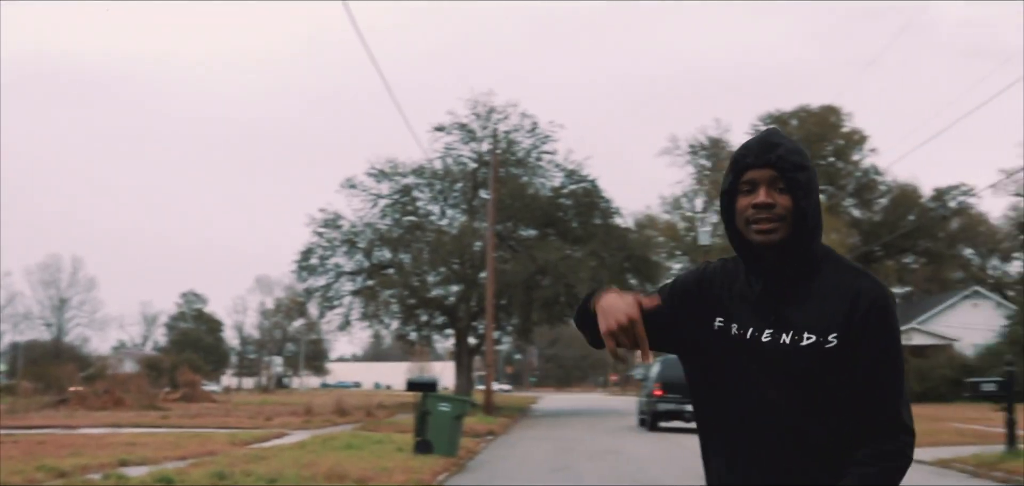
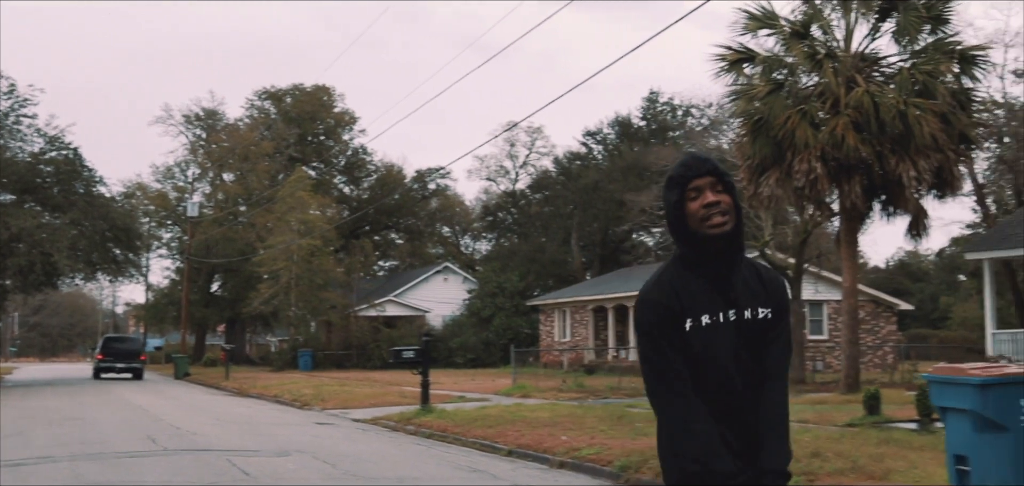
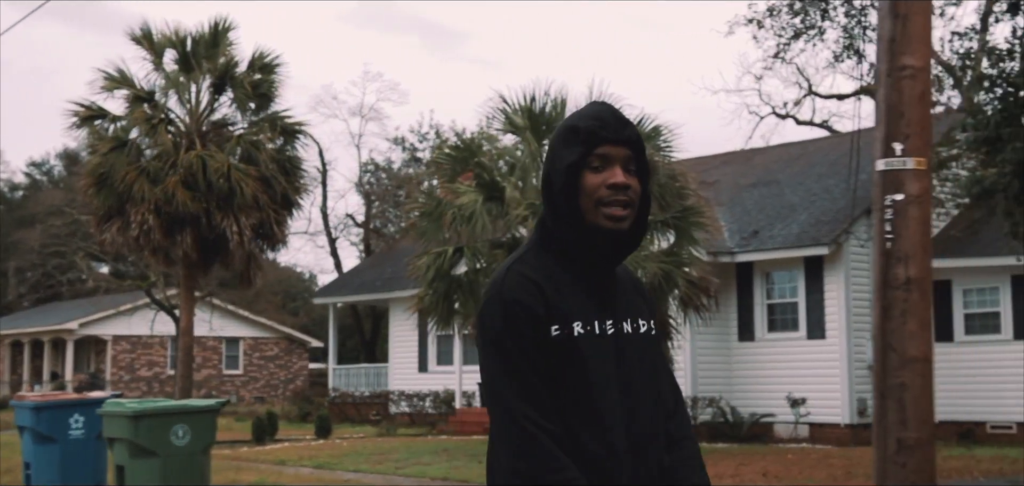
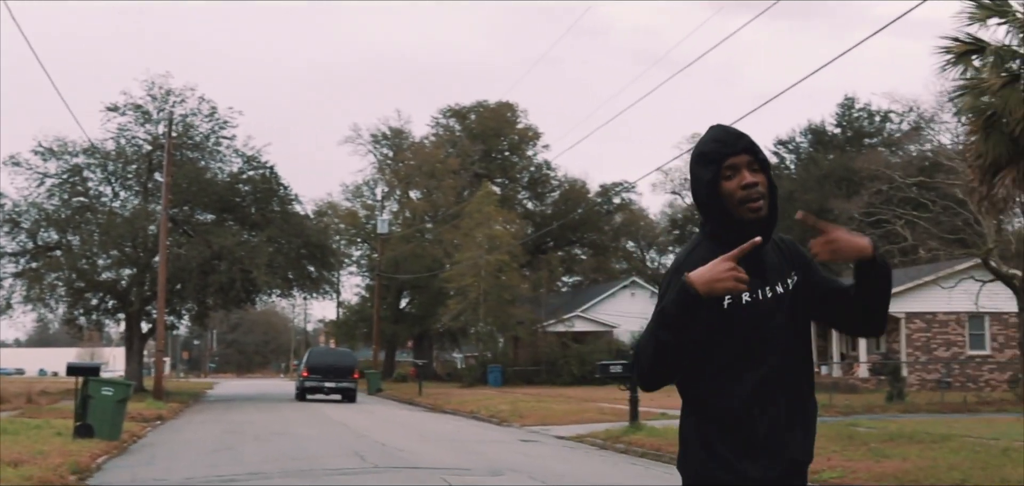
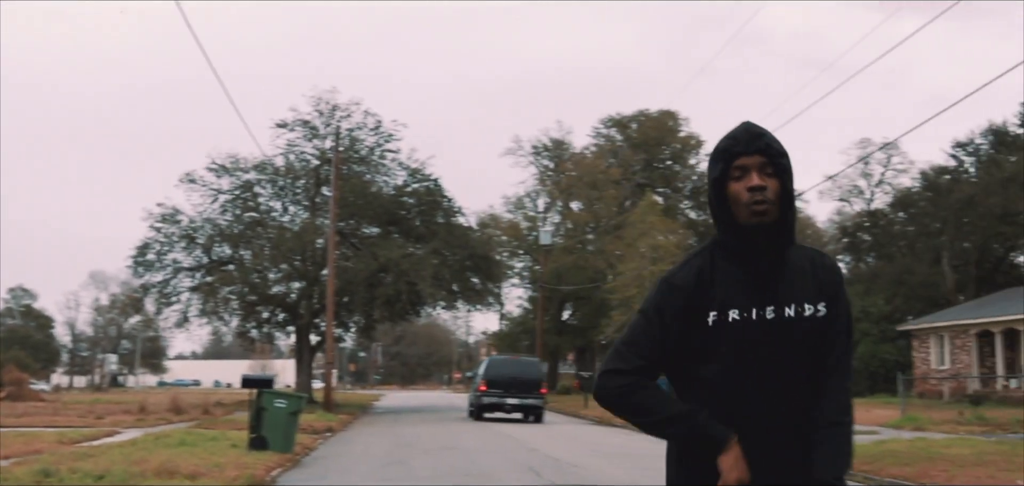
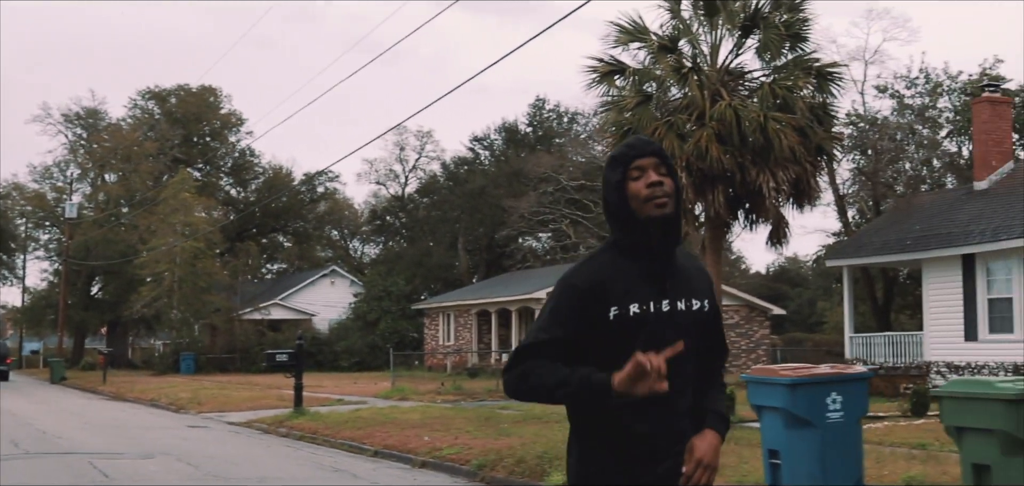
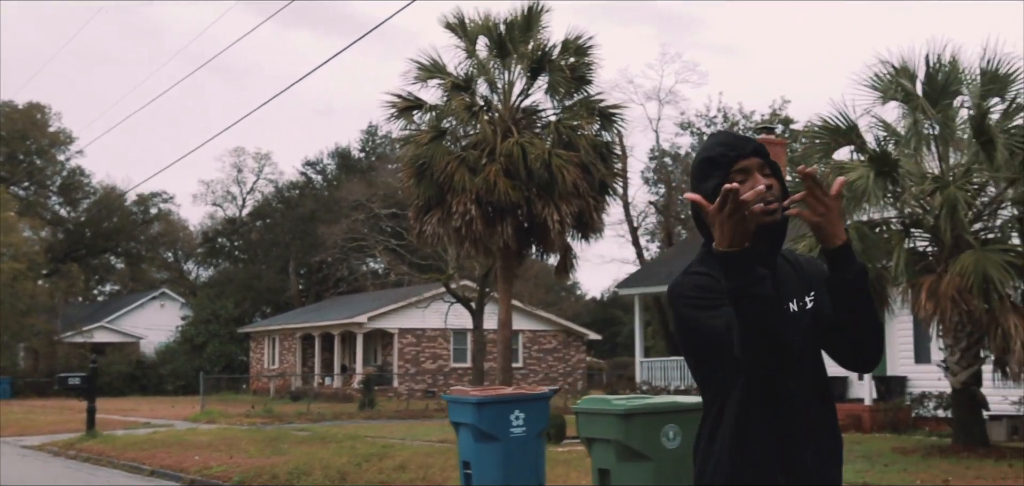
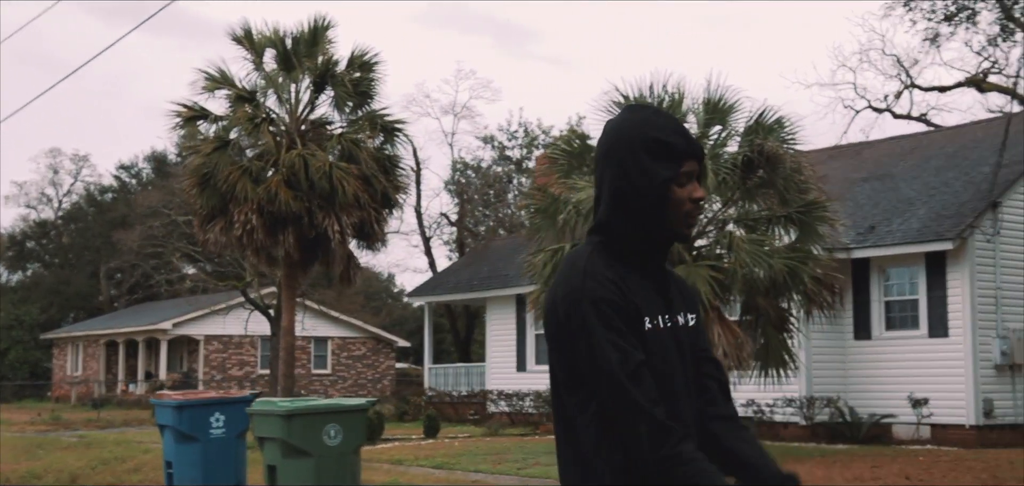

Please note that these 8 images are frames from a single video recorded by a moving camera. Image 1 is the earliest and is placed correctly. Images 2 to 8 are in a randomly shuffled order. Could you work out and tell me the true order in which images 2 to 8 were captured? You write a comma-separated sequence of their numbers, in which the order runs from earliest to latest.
5, 4, 2, 6, 7, 8, 3
